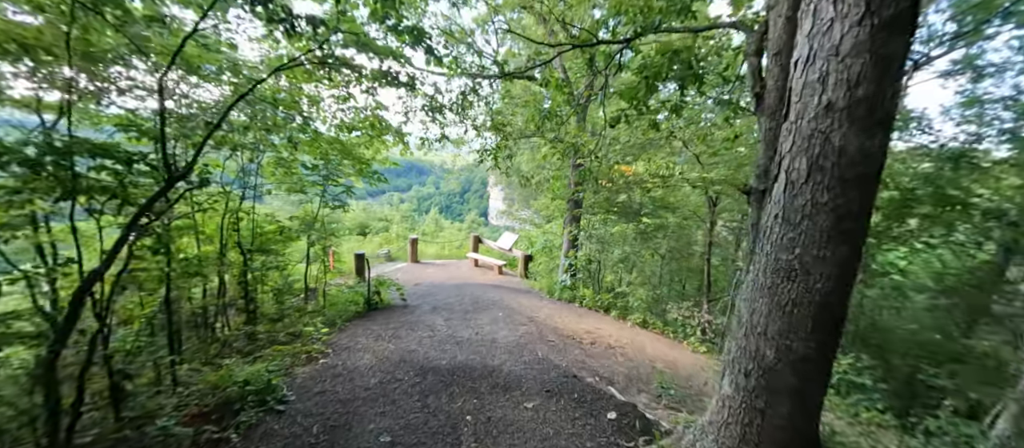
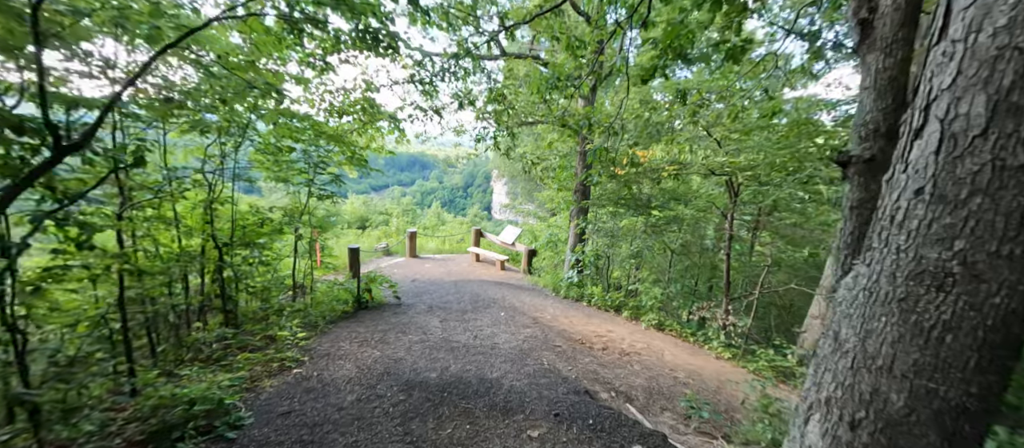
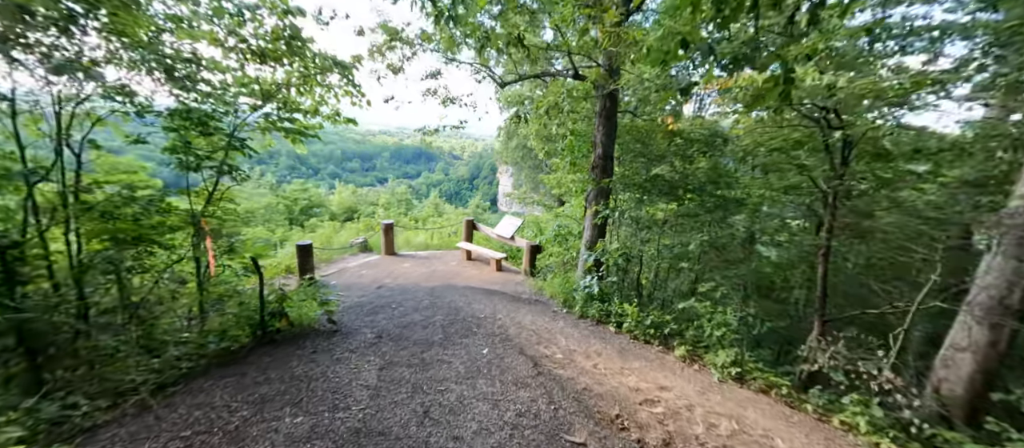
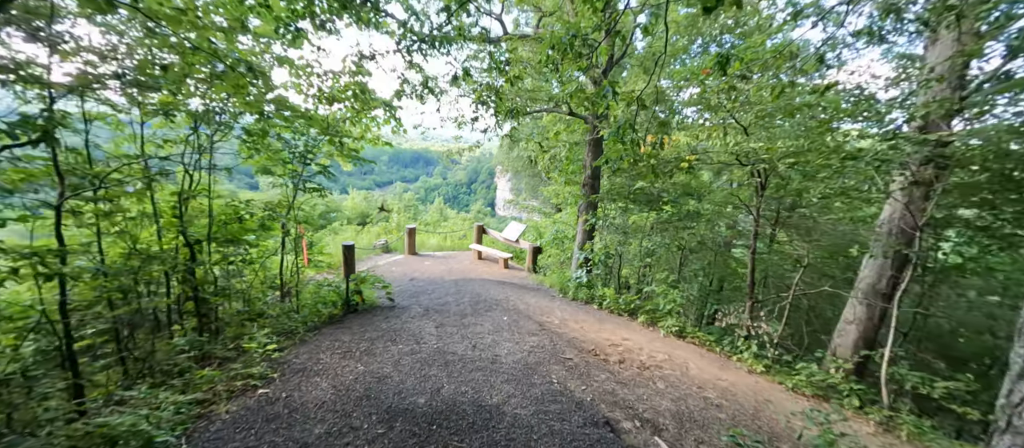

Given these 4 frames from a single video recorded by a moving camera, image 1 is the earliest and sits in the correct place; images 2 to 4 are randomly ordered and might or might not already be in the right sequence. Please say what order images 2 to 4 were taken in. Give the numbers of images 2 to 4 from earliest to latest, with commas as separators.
2, 4, 3
